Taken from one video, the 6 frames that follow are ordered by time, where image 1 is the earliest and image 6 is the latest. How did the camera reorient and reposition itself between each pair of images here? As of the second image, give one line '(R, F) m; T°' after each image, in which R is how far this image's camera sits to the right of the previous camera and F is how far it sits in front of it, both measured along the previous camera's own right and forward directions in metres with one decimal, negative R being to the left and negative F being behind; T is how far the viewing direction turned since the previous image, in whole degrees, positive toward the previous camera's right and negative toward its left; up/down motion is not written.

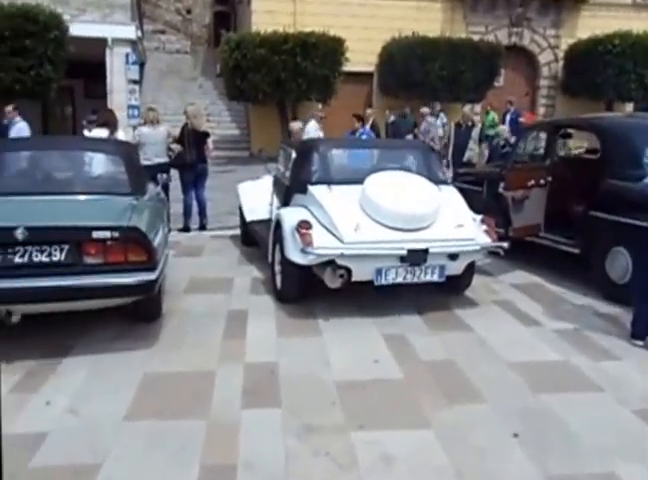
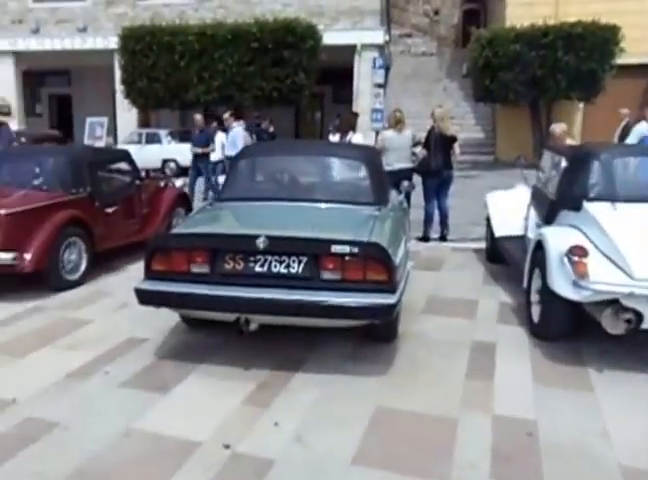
(-0.3, +0.7) m; -22°
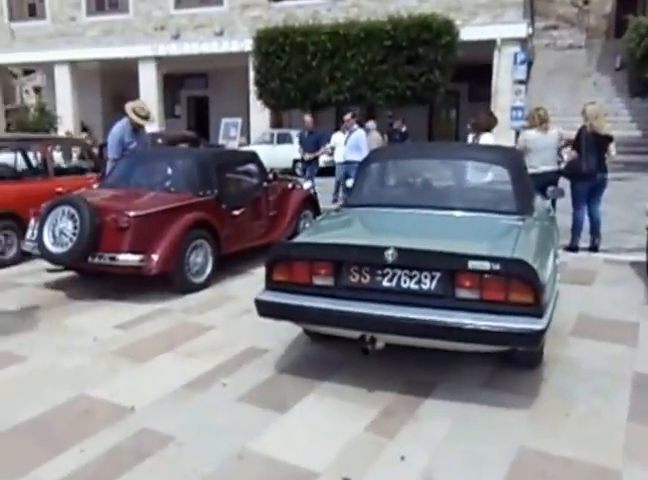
(-0.1, +0.5) m; -12°
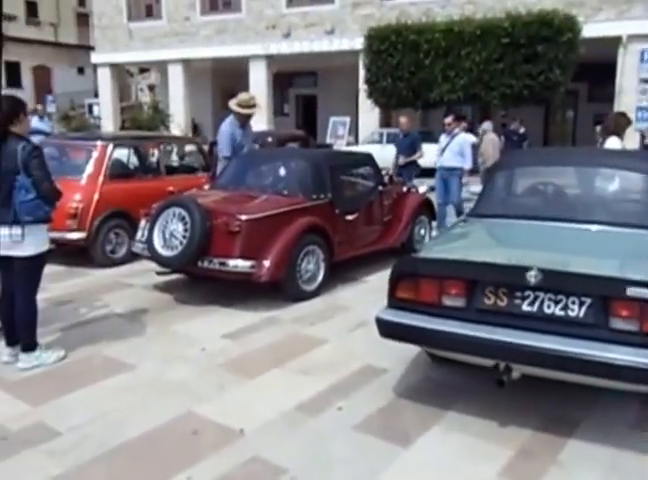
(-0.3, +0.5) m; -9°
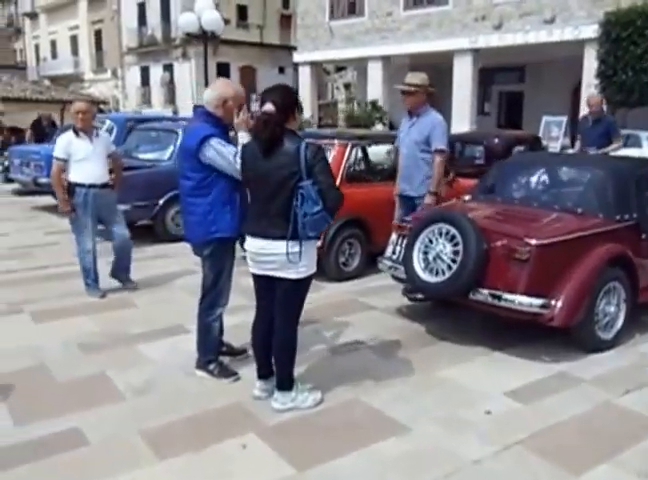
(-0.9, +0.9) m; -17°
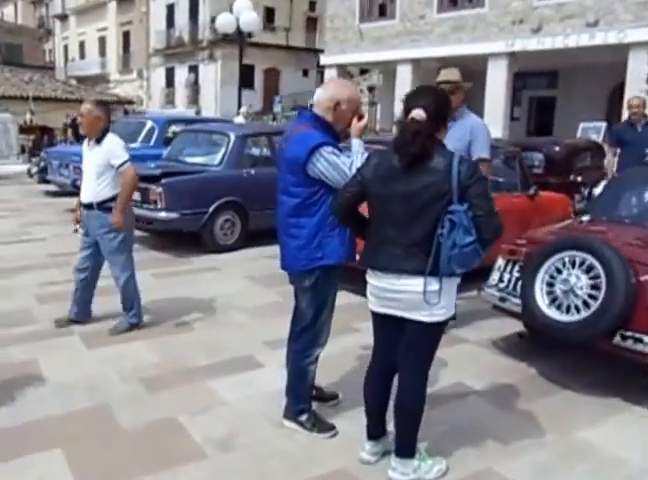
(-0.6, +0.7) m; -2°
